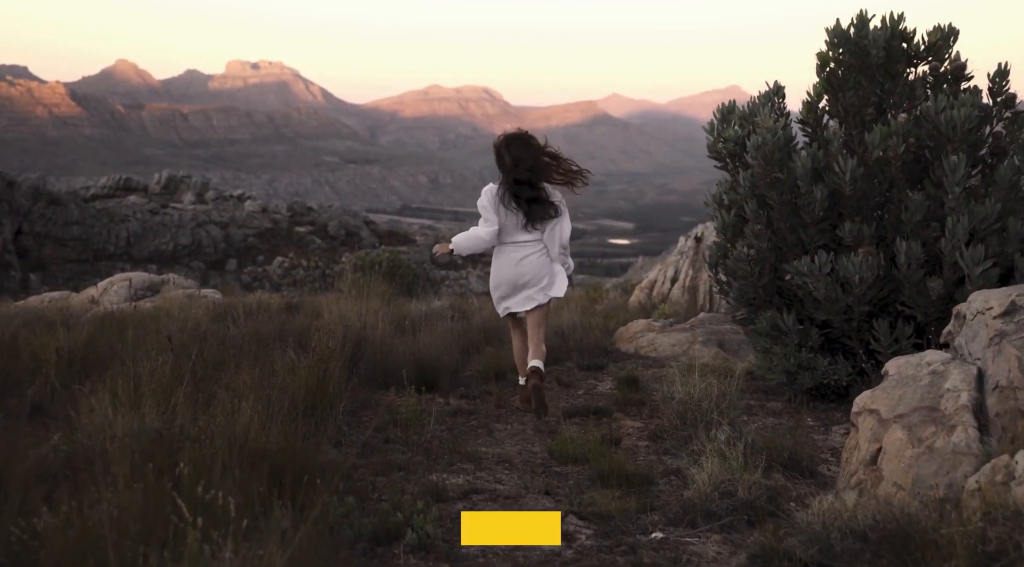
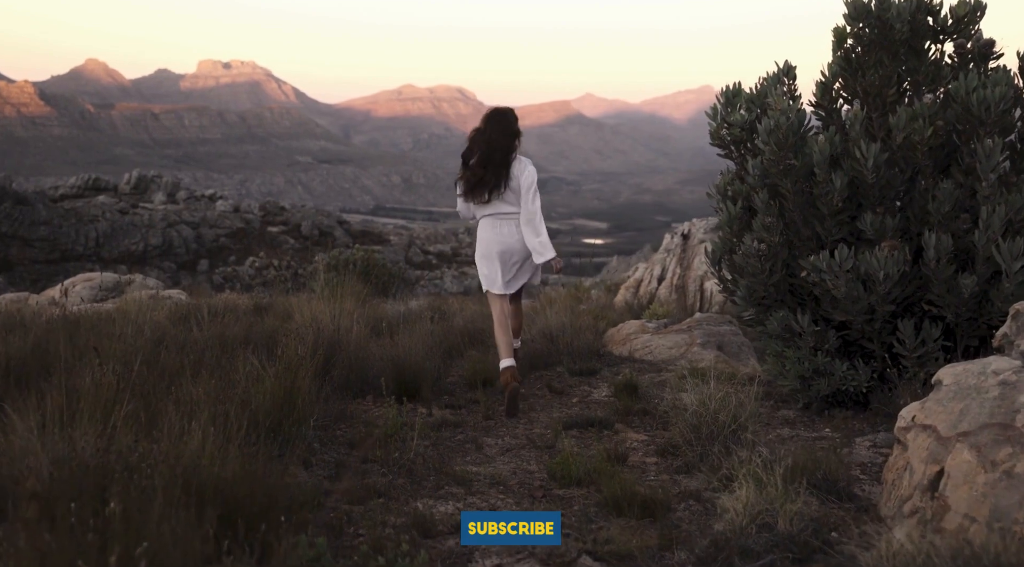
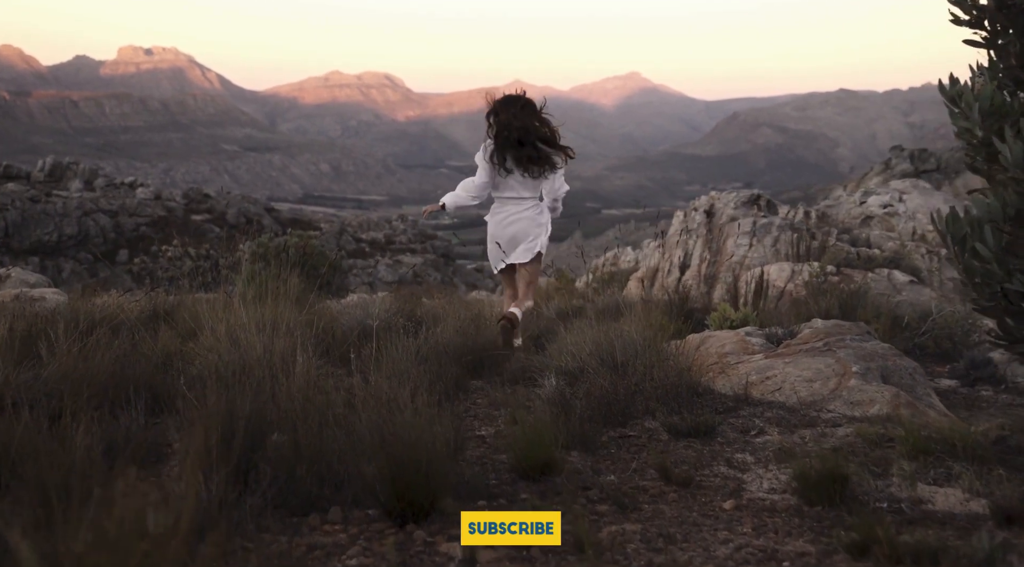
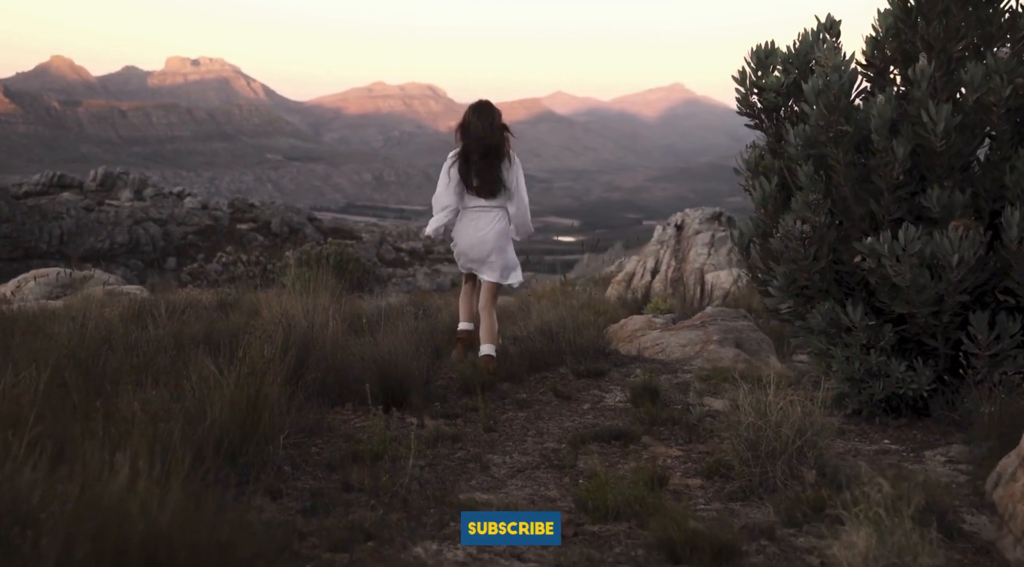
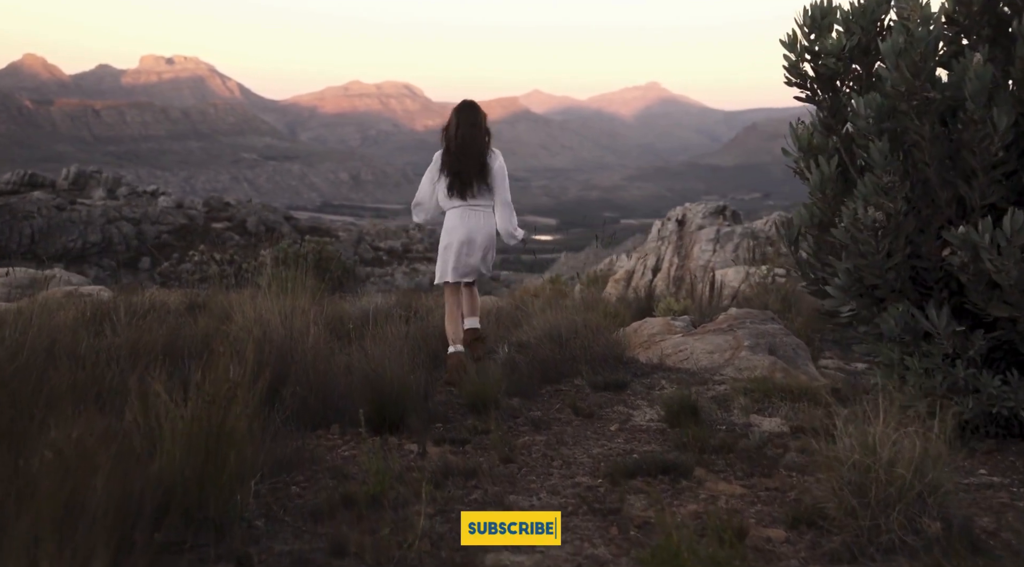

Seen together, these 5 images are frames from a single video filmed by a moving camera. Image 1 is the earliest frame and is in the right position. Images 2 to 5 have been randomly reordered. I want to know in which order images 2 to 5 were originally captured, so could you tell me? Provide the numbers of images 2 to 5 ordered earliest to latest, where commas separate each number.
2, 4, 5, 3
